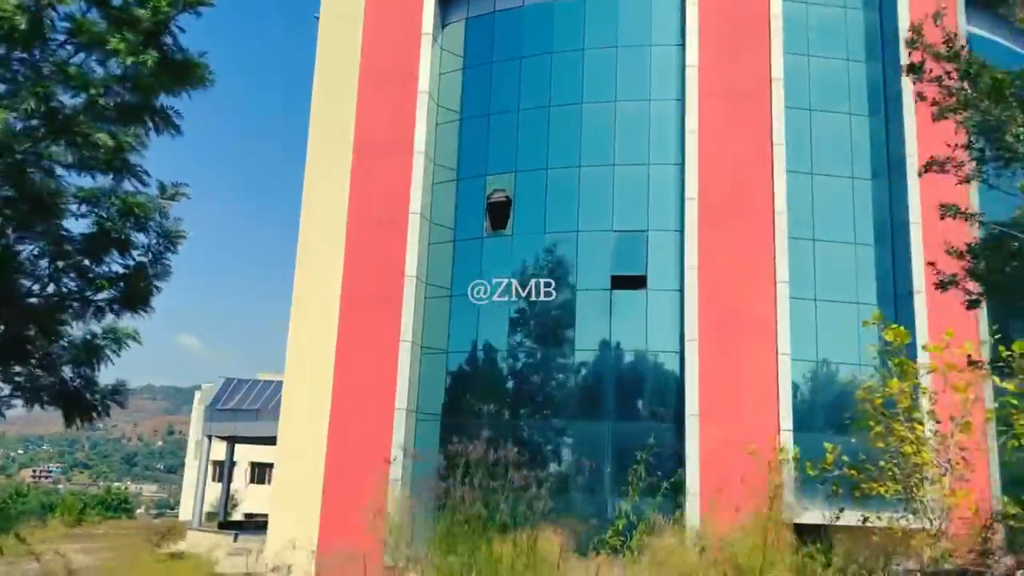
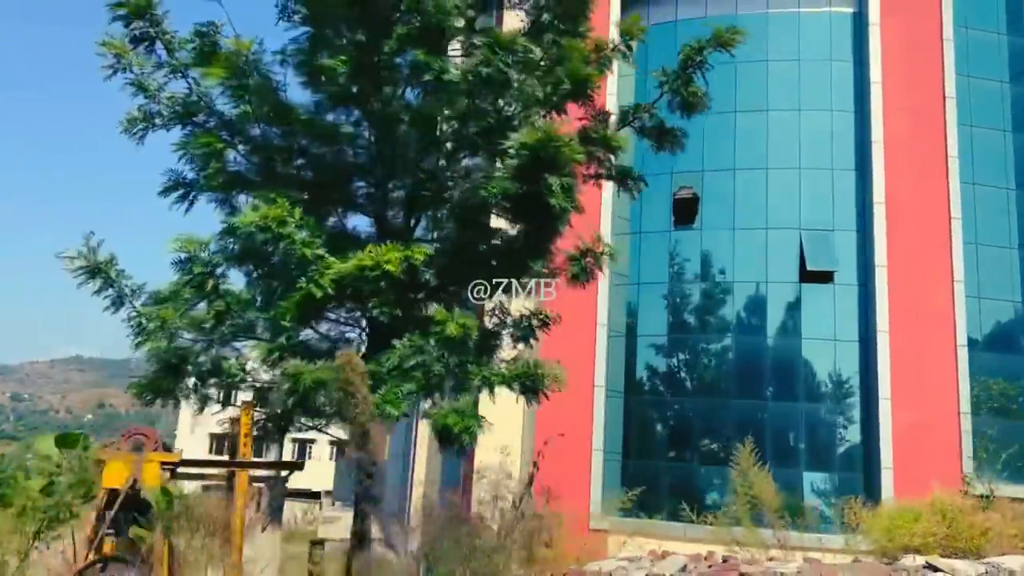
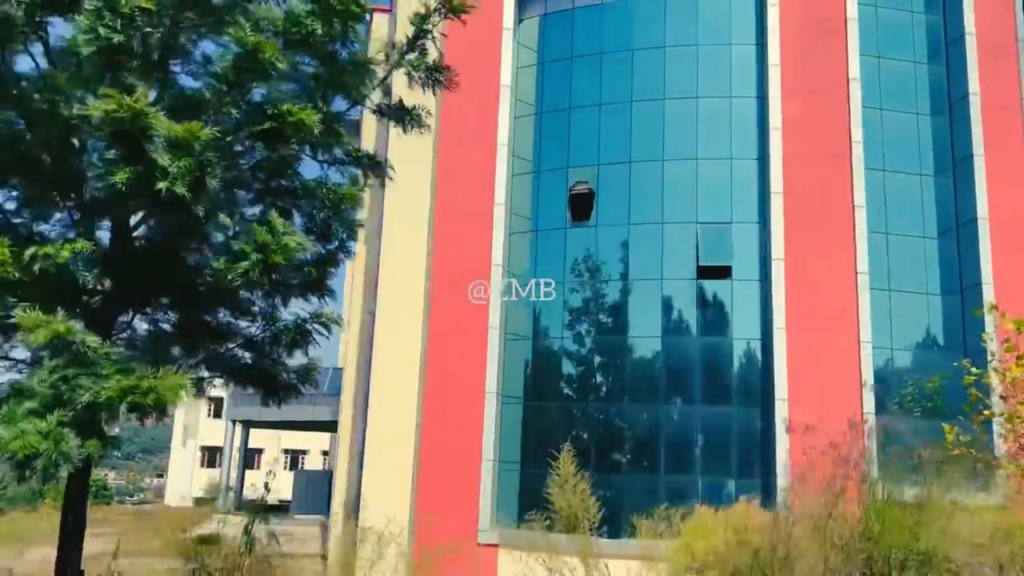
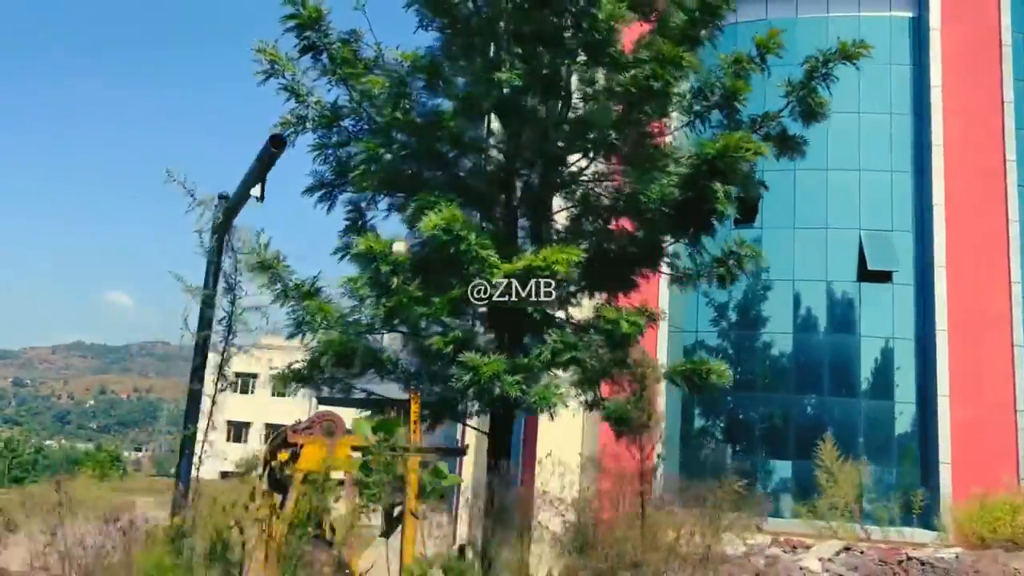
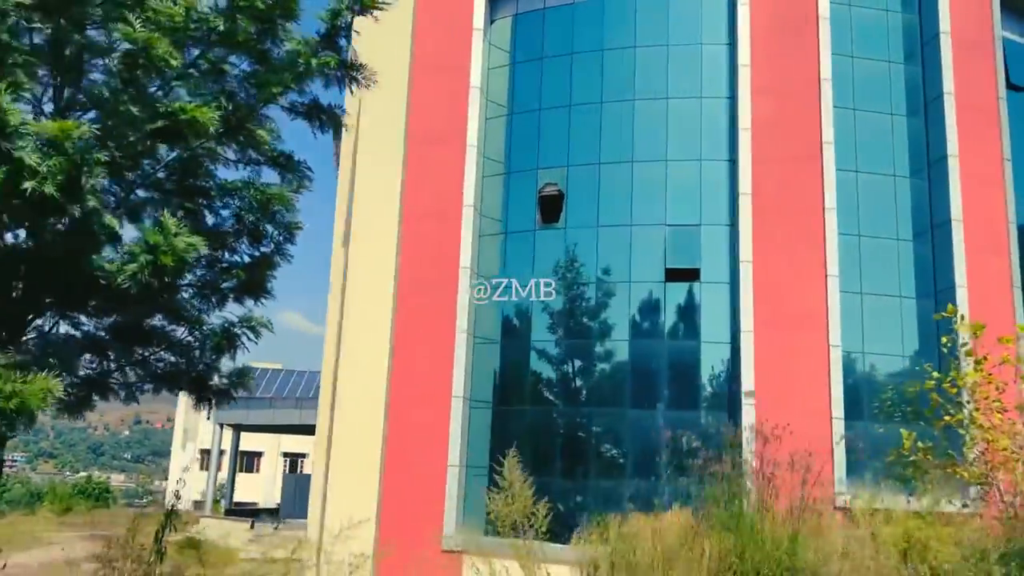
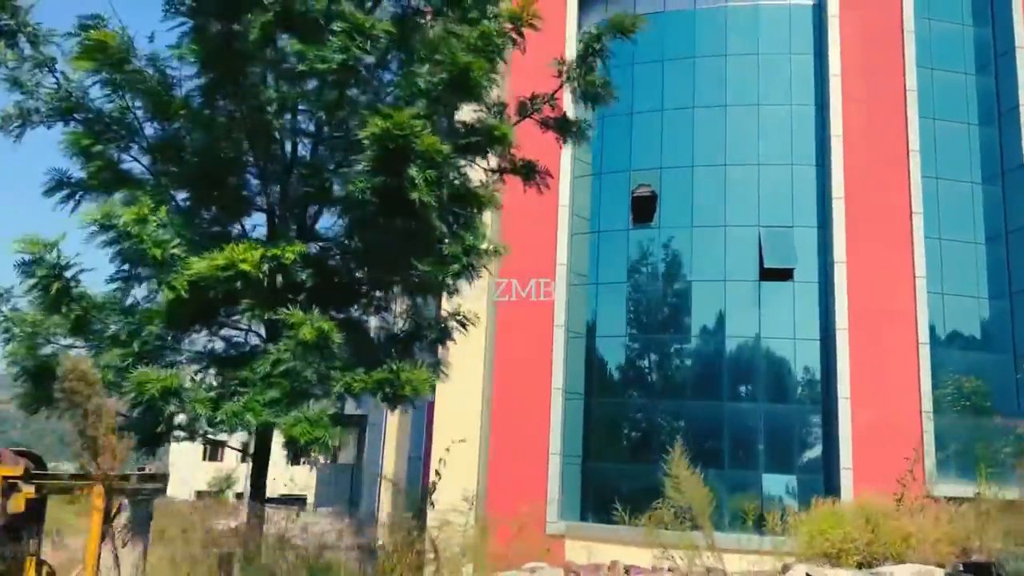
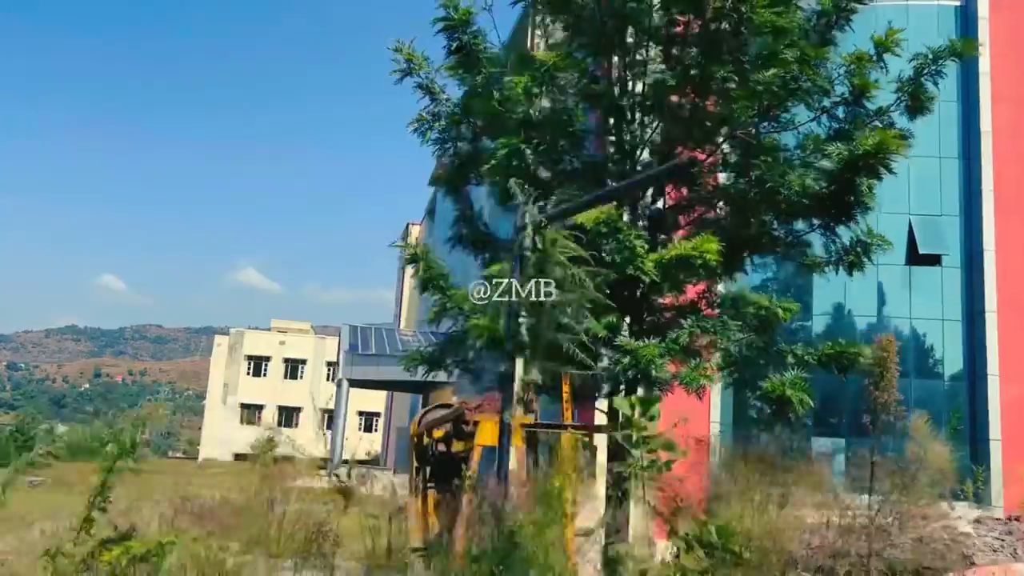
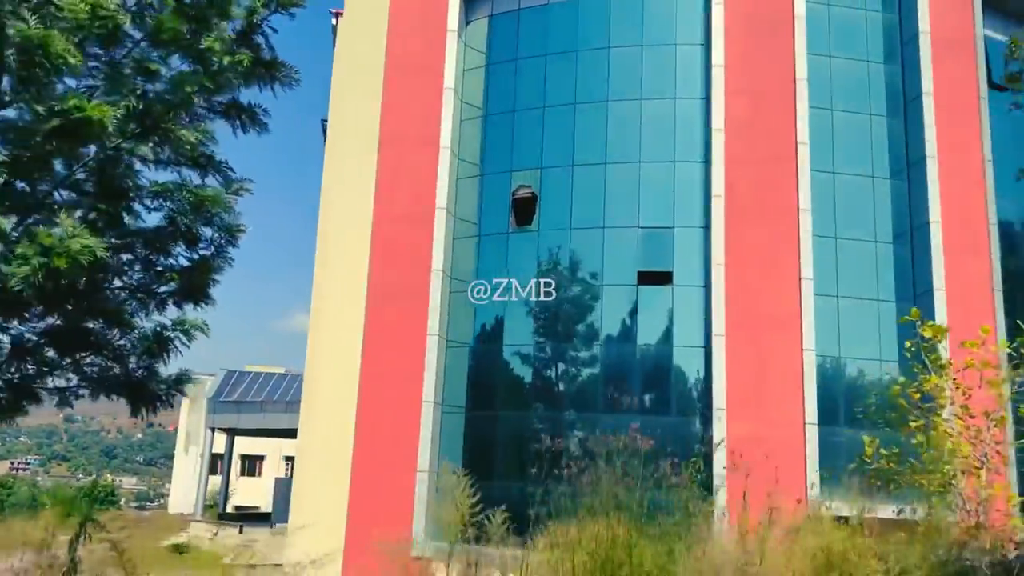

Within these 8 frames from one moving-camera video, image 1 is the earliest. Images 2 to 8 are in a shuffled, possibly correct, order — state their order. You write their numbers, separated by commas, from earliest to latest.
8, 5, 3, 6, 2, 4, 7
